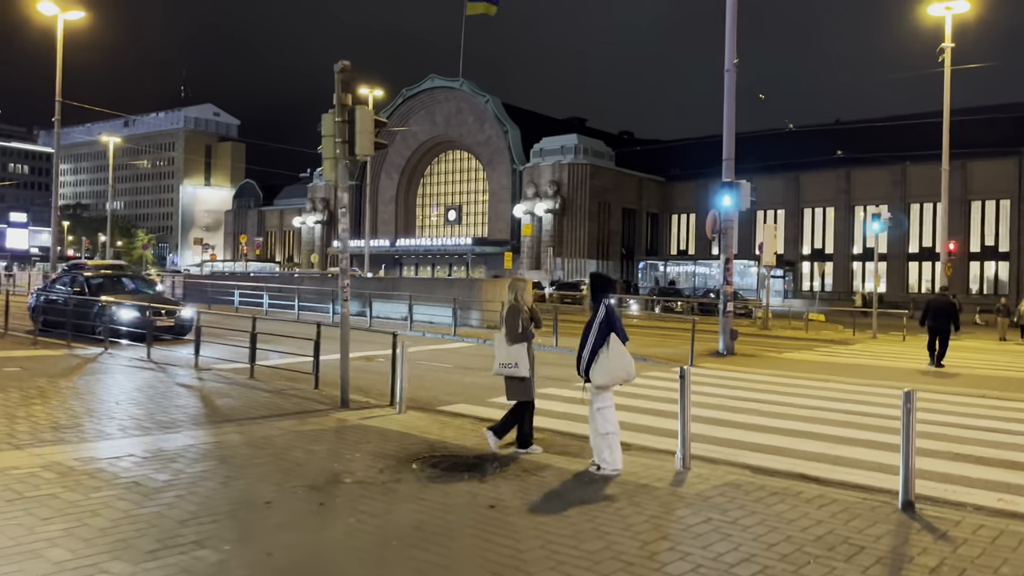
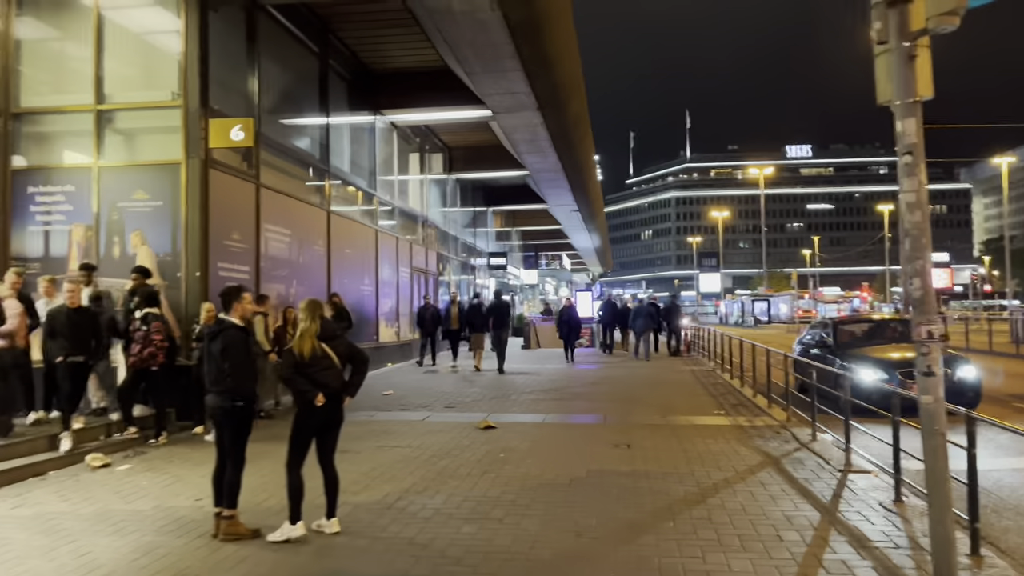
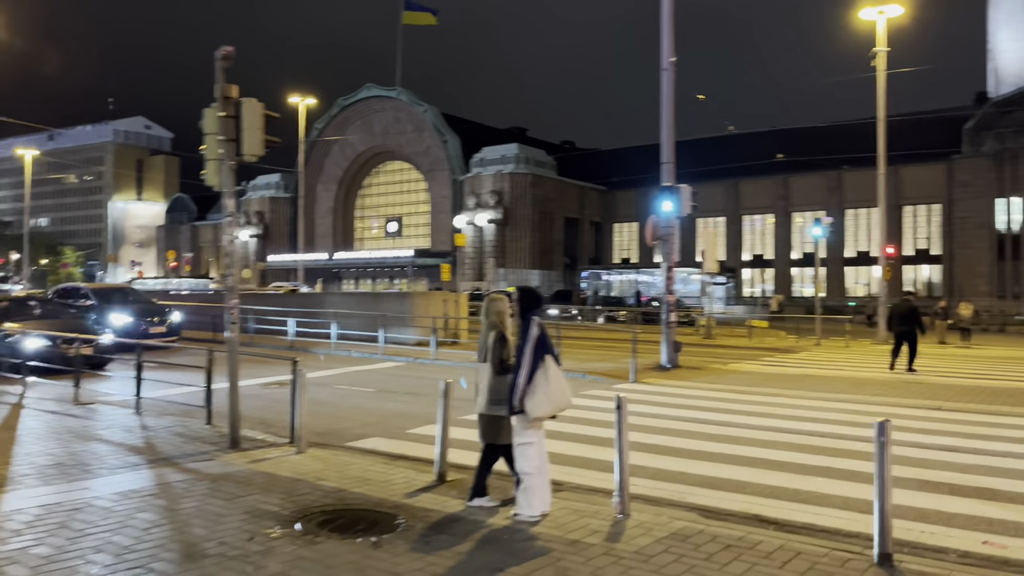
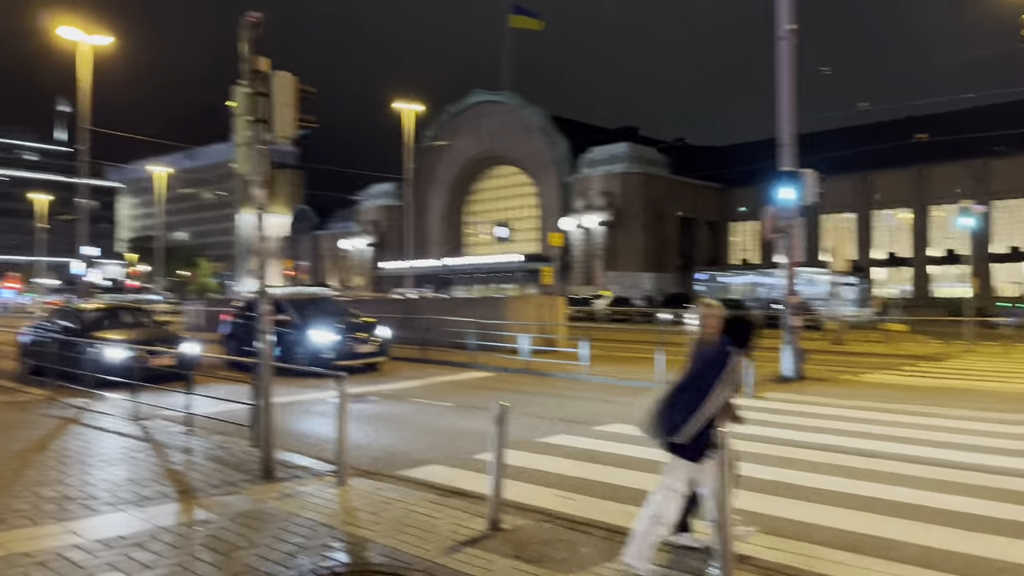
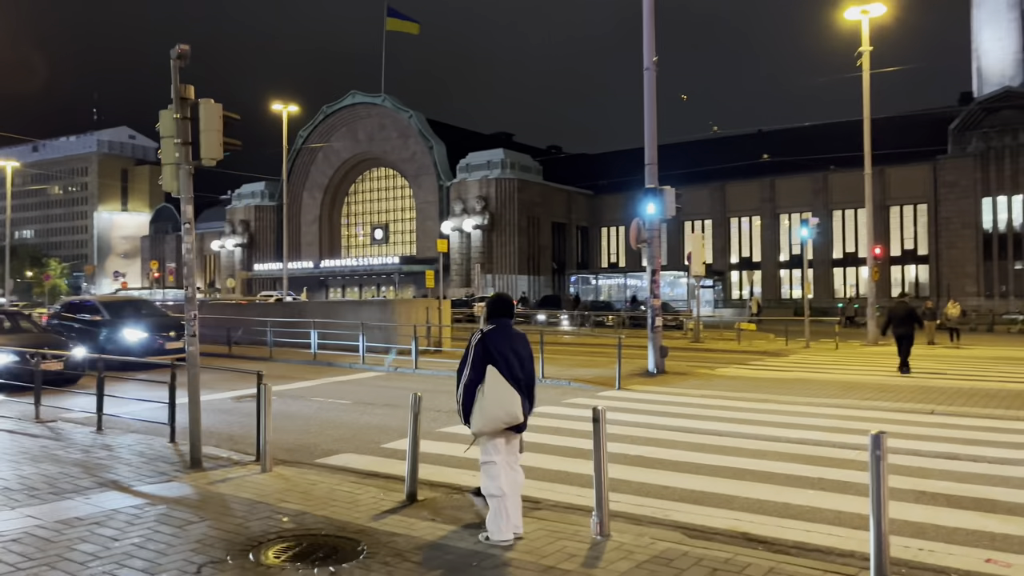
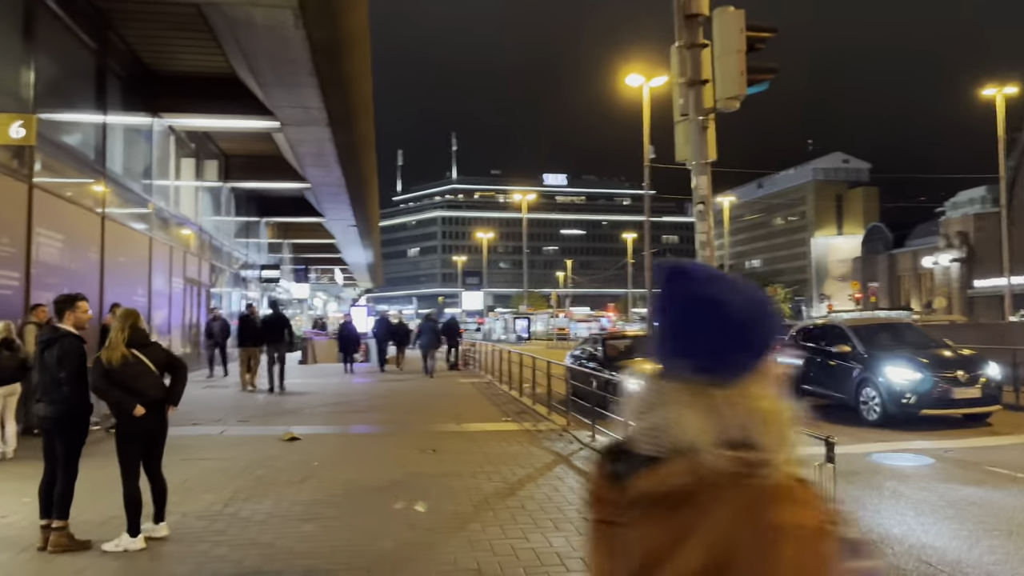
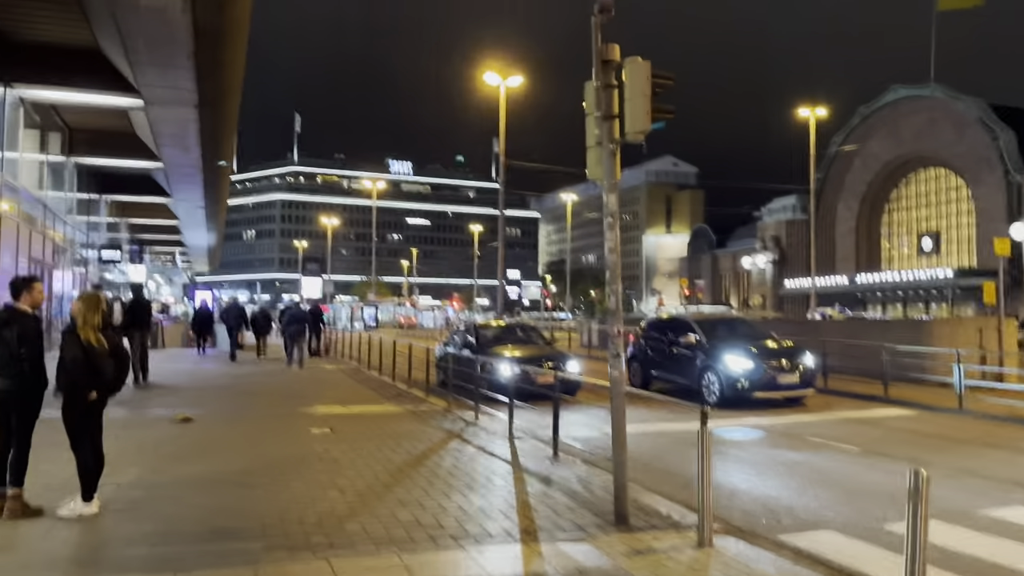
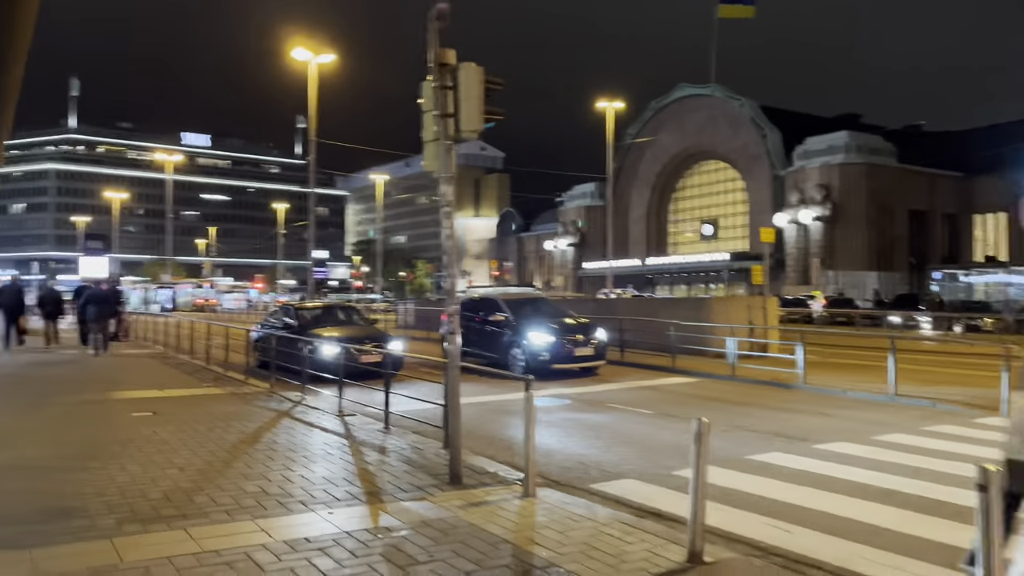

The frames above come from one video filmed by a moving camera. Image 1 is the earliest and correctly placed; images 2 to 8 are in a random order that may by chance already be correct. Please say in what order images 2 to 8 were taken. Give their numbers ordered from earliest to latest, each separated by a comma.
3, 5, 4, 8, 7, 6, 2
